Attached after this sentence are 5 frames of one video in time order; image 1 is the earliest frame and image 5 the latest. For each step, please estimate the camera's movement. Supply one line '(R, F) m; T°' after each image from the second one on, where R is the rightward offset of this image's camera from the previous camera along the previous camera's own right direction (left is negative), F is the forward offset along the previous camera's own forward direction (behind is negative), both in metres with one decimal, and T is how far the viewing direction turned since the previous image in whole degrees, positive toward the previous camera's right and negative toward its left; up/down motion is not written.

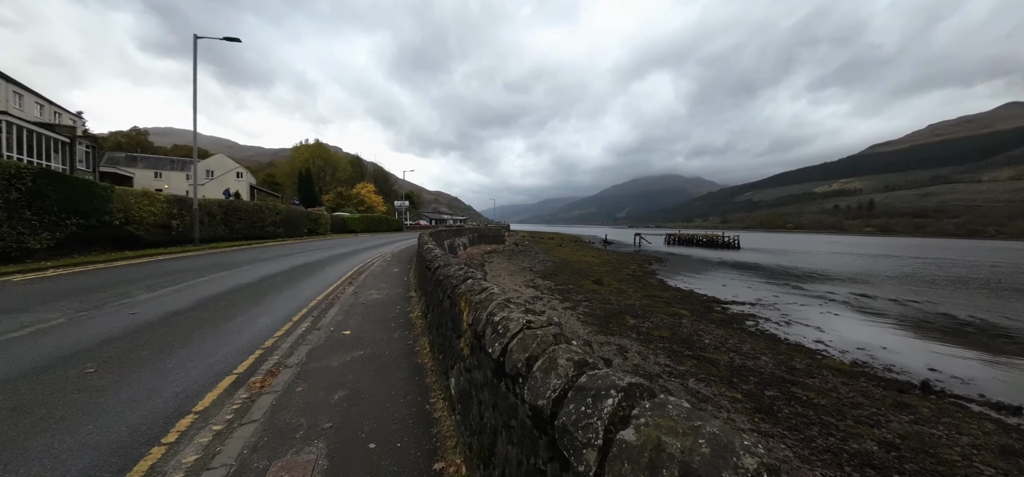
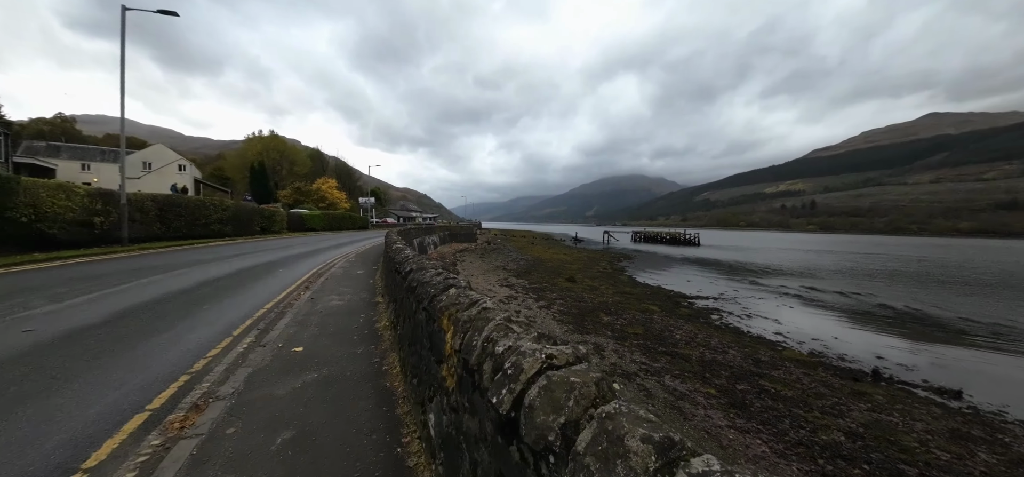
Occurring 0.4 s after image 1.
(-0.1, +0.5) m; +5°
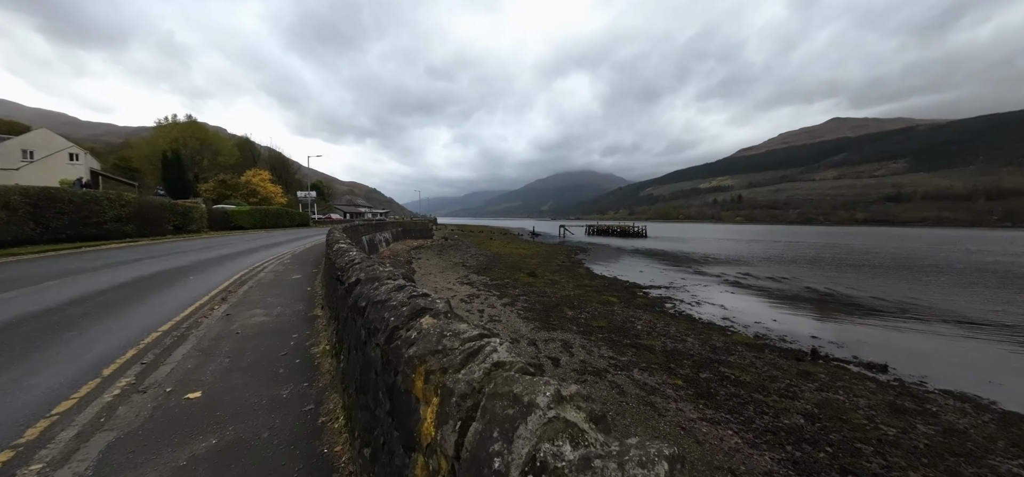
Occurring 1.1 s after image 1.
(-0.2, +0.7) m; +7°
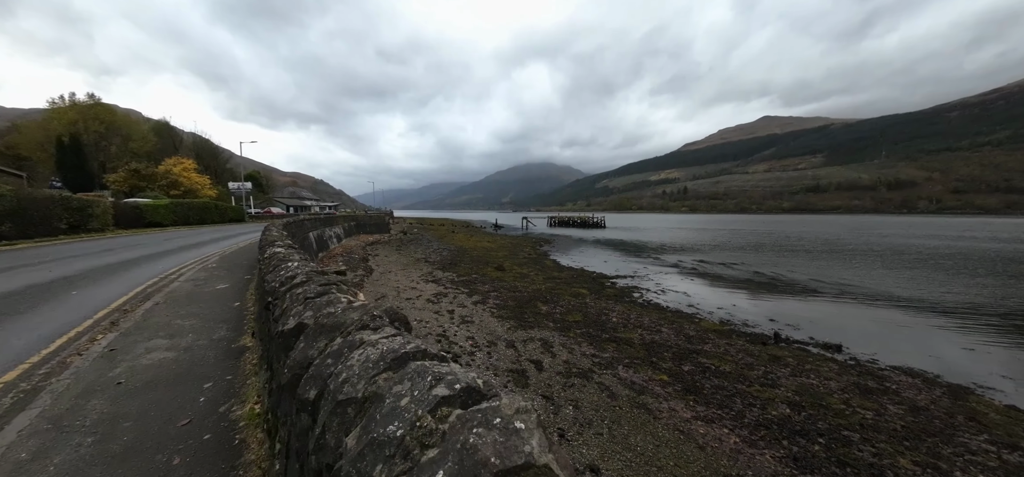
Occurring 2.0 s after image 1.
(-0.4, +0.9) m; +7°
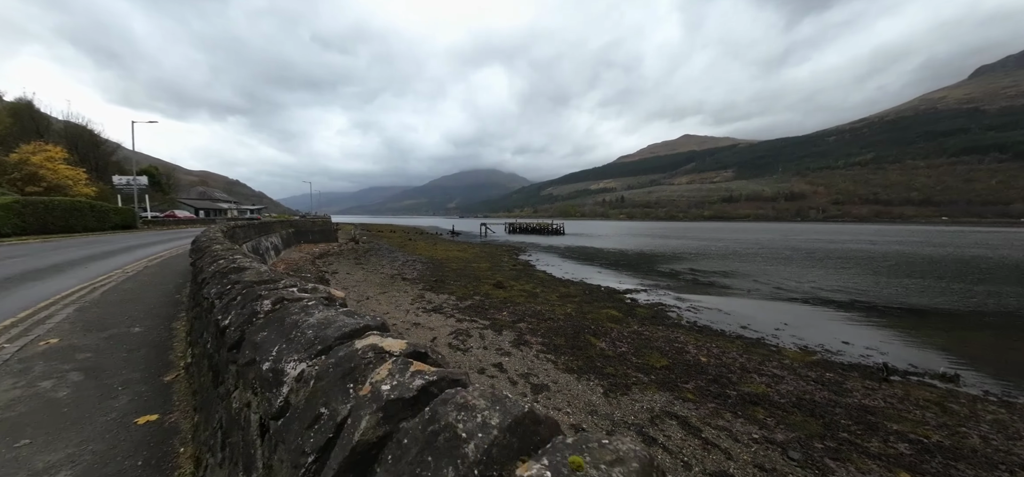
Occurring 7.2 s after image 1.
(-3.4, +4.4) m; +9°
